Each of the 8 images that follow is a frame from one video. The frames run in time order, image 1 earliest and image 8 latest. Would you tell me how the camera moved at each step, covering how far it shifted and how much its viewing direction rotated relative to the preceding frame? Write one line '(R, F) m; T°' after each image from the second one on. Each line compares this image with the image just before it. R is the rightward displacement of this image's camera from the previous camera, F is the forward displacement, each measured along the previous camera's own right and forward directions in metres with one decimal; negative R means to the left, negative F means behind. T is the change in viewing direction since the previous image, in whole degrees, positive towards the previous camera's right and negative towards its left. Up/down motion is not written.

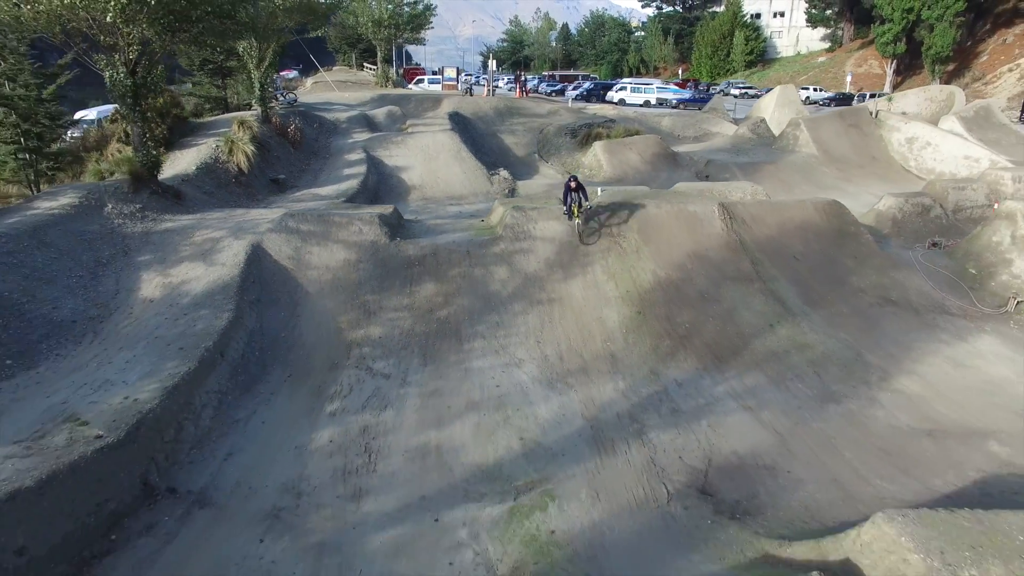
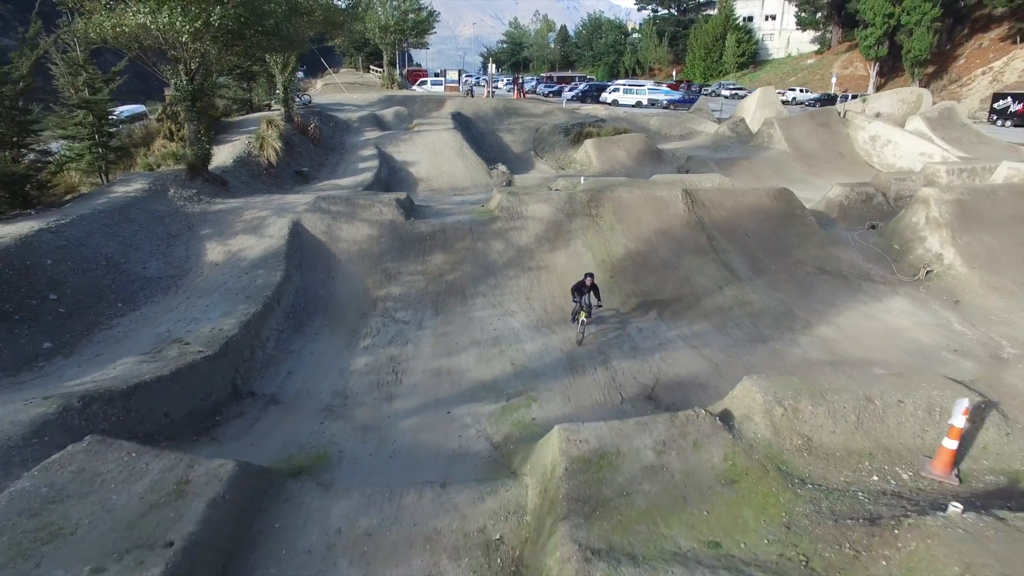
(+0.1, -1.9) m; 0°
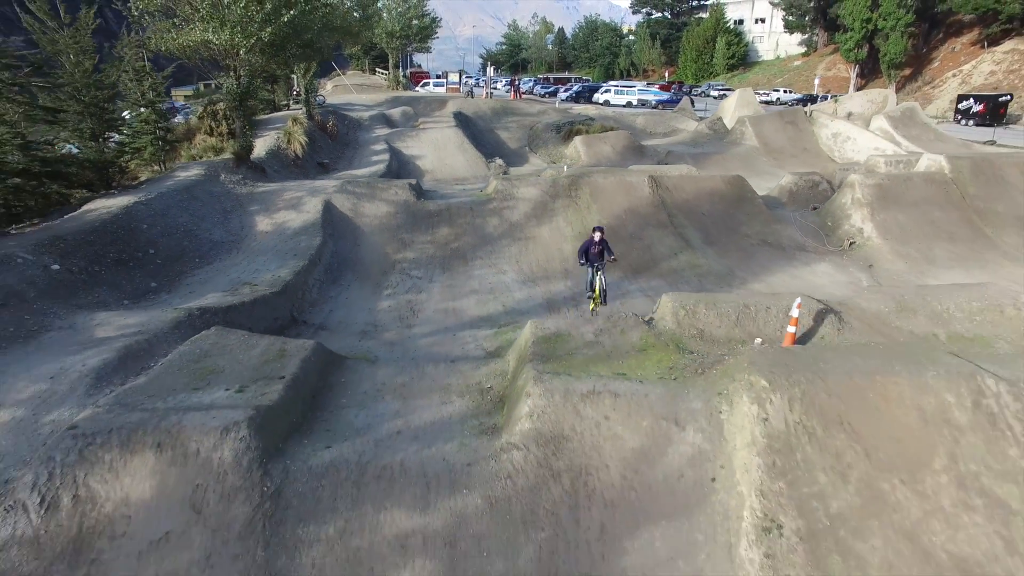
(+0.1, -2.3) m; 0°
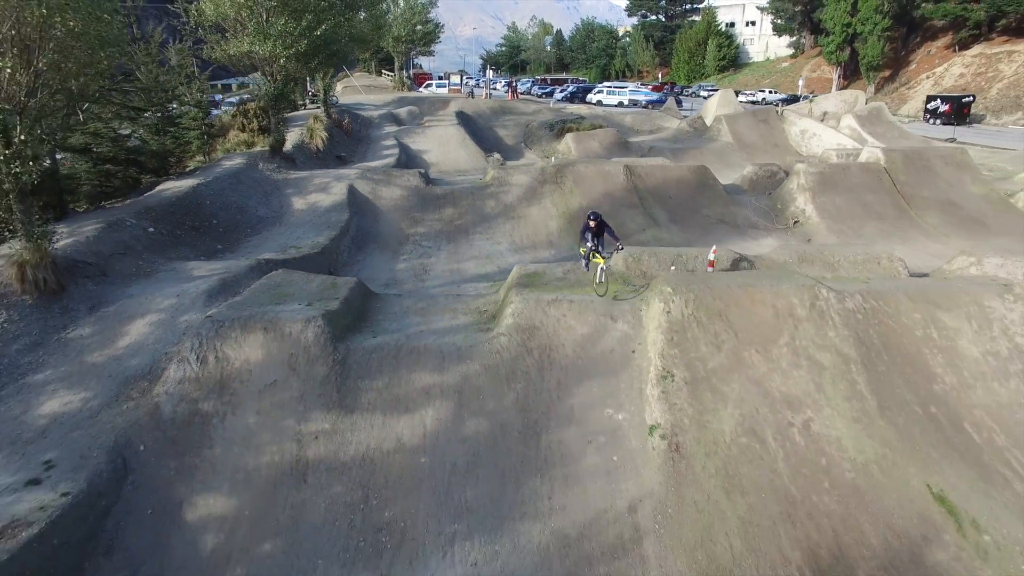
(+0.1, -2.4) m; 0°
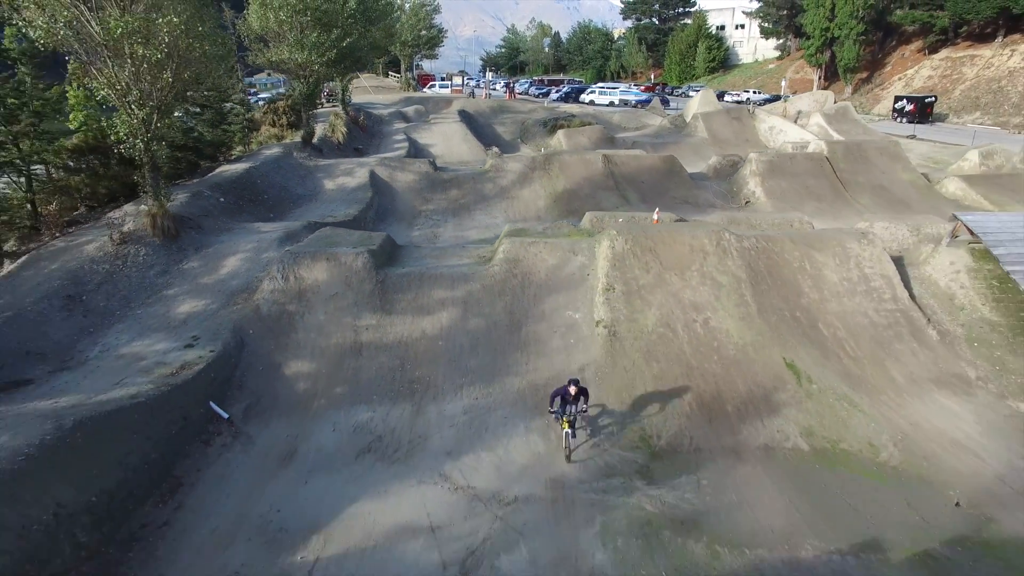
(+0.1, -2.9) m; 0°
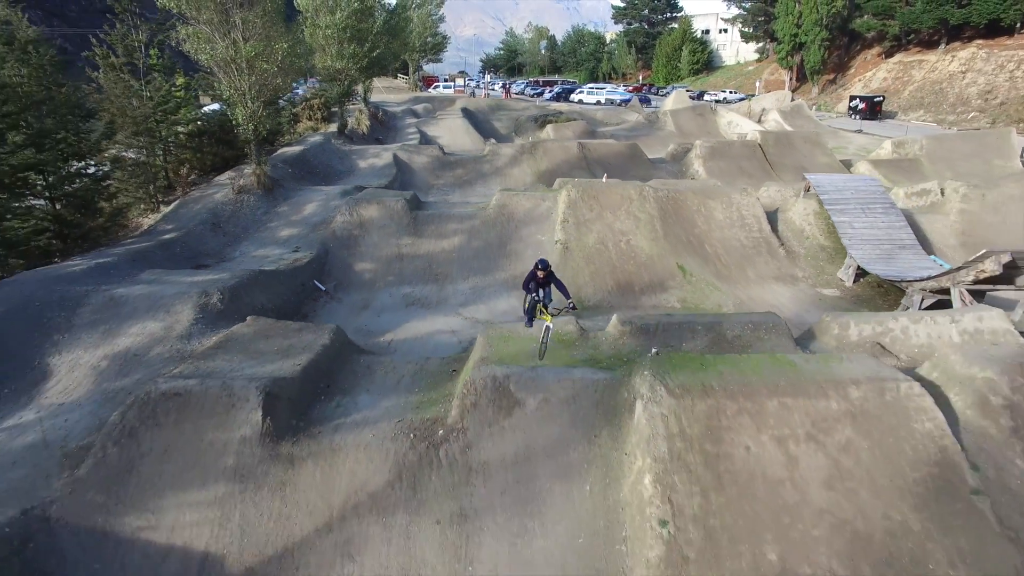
(+0.2, -4.9) m; 0°
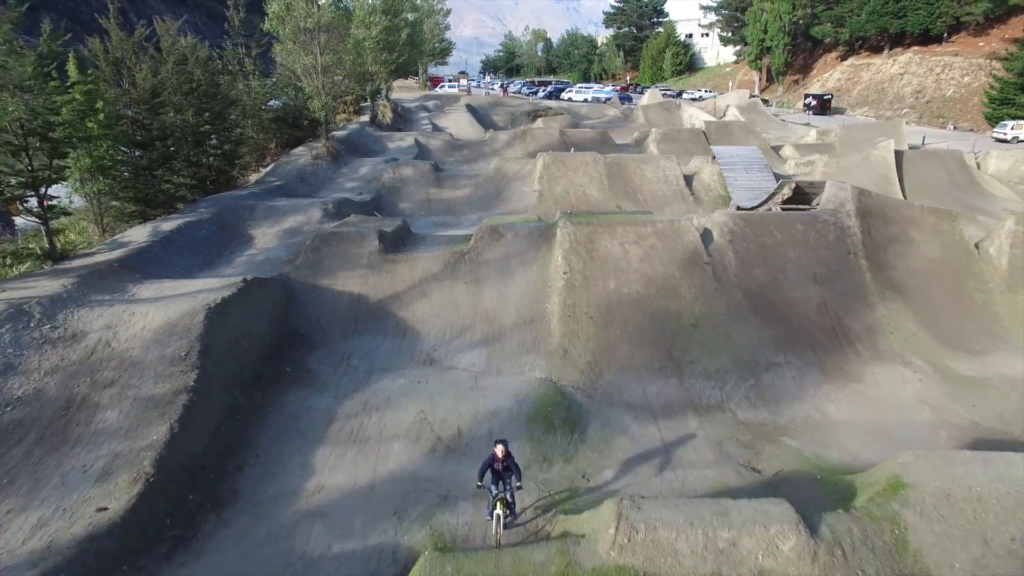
(+0.2, -6.5) m; 0°
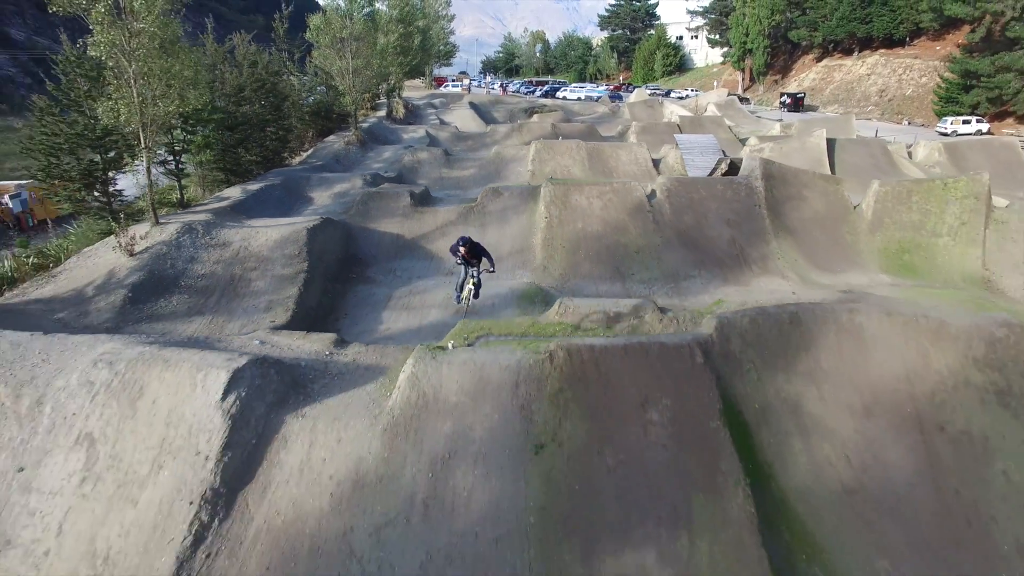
(+0.1, -4.5) m; 0°
